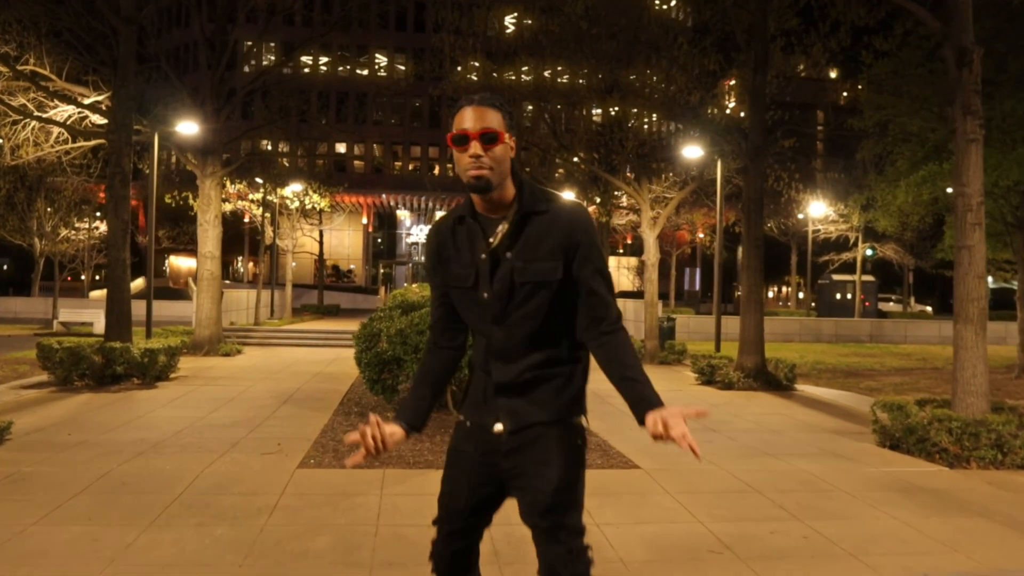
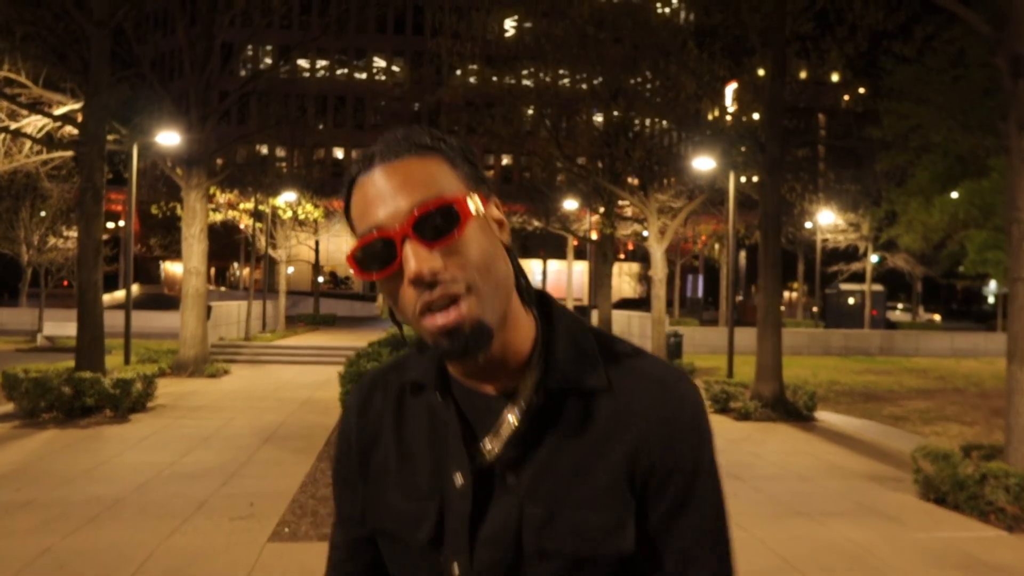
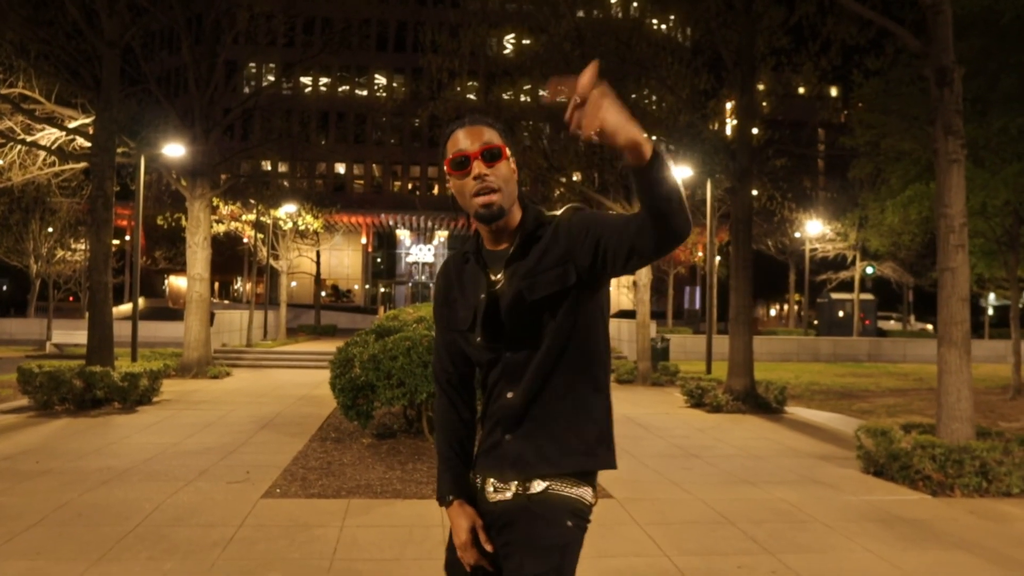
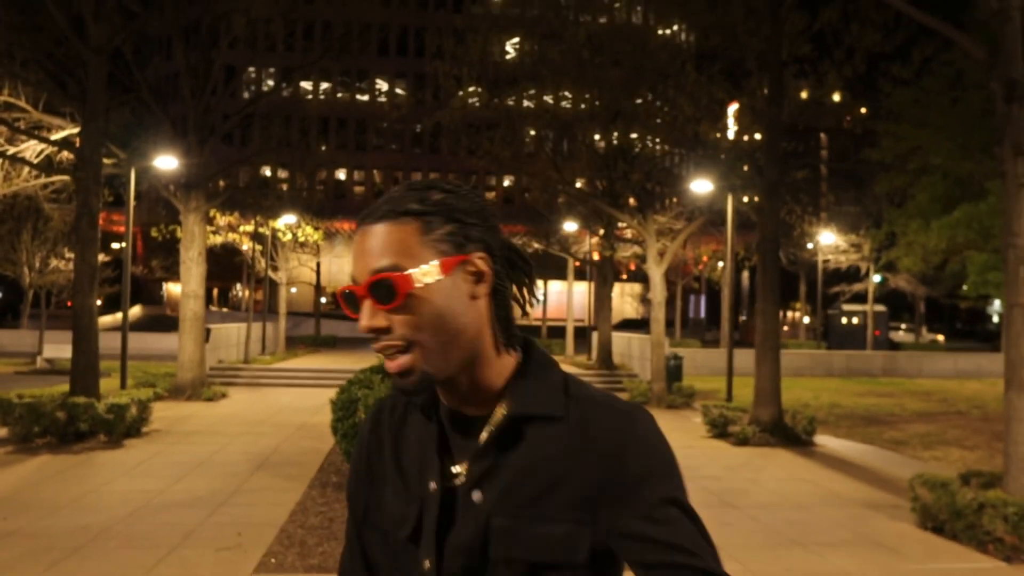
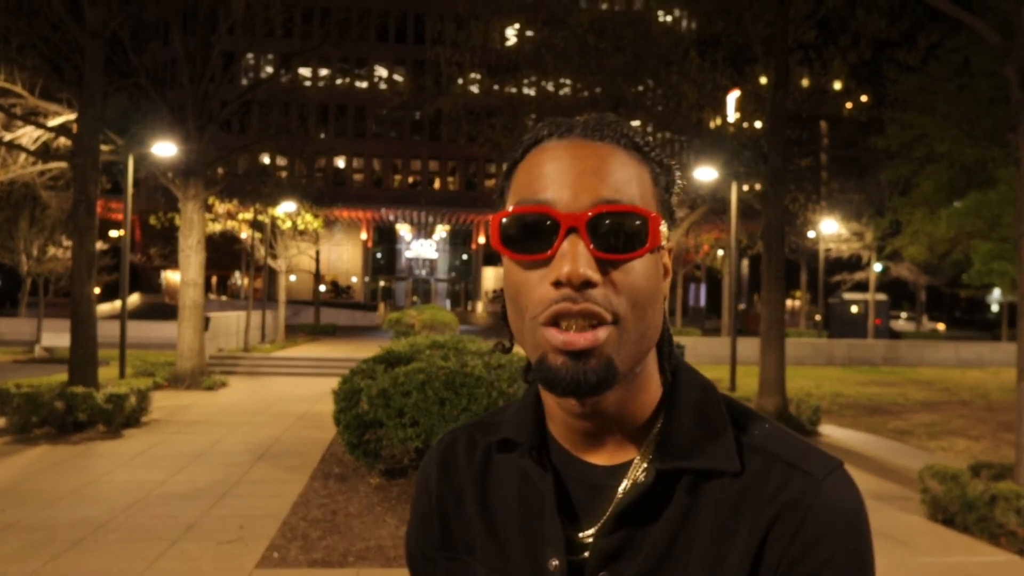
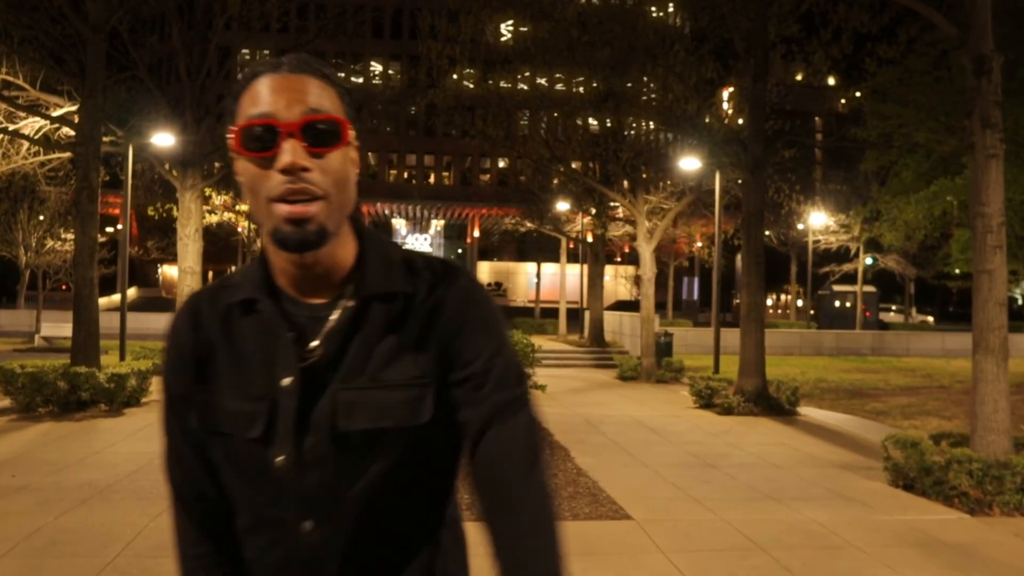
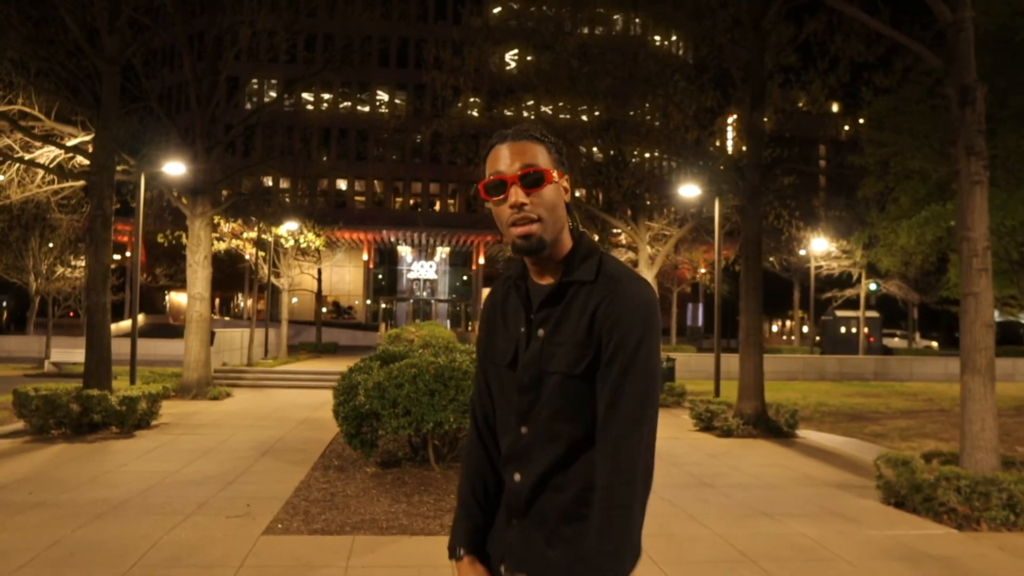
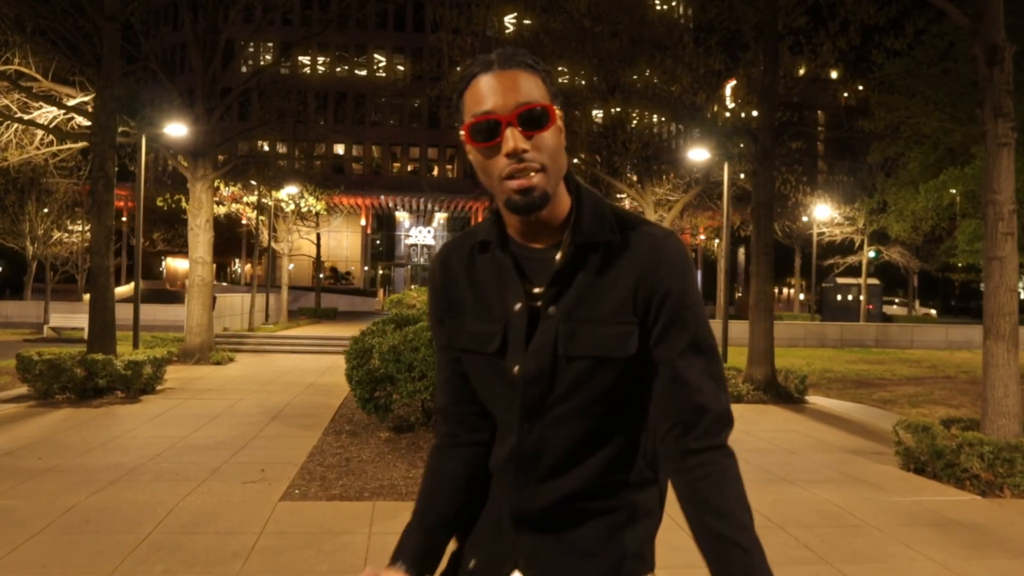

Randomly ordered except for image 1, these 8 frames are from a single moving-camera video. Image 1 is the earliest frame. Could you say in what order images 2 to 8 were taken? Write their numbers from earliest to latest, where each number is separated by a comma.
8, 2, 5, 4, 7, 3, 6
